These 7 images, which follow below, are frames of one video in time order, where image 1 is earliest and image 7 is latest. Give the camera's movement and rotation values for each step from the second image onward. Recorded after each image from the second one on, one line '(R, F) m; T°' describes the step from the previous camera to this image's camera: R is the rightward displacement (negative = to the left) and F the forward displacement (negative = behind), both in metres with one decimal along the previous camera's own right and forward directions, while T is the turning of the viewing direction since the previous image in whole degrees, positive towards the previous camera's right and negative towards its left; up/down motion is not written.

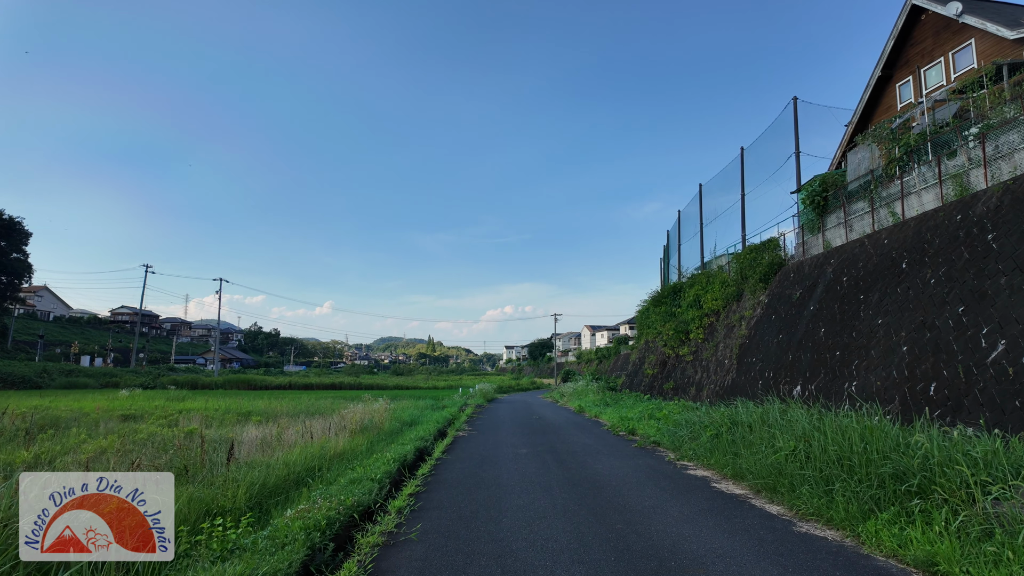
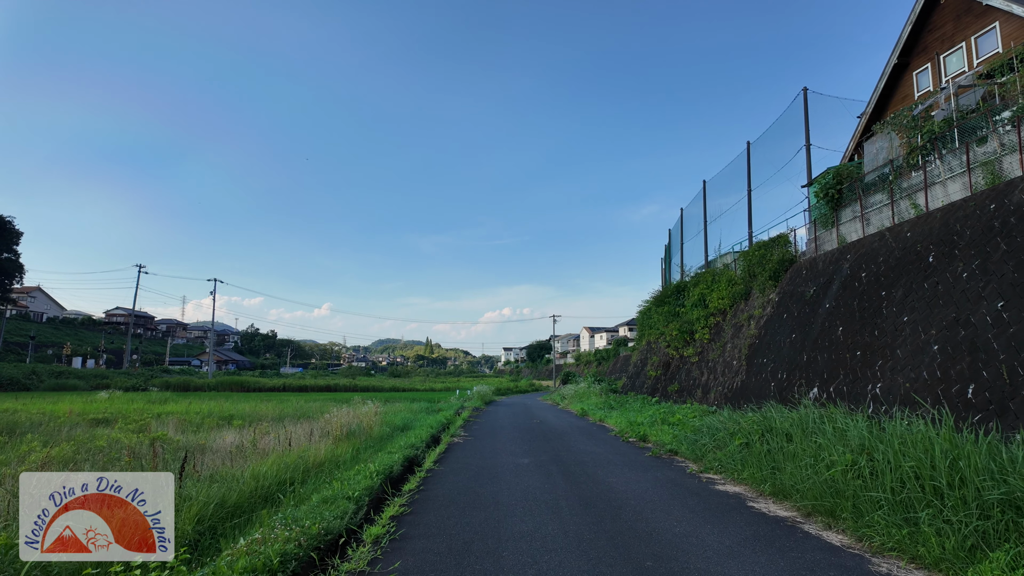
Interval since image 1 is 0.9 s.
(0.0, +0.6) m; 0°
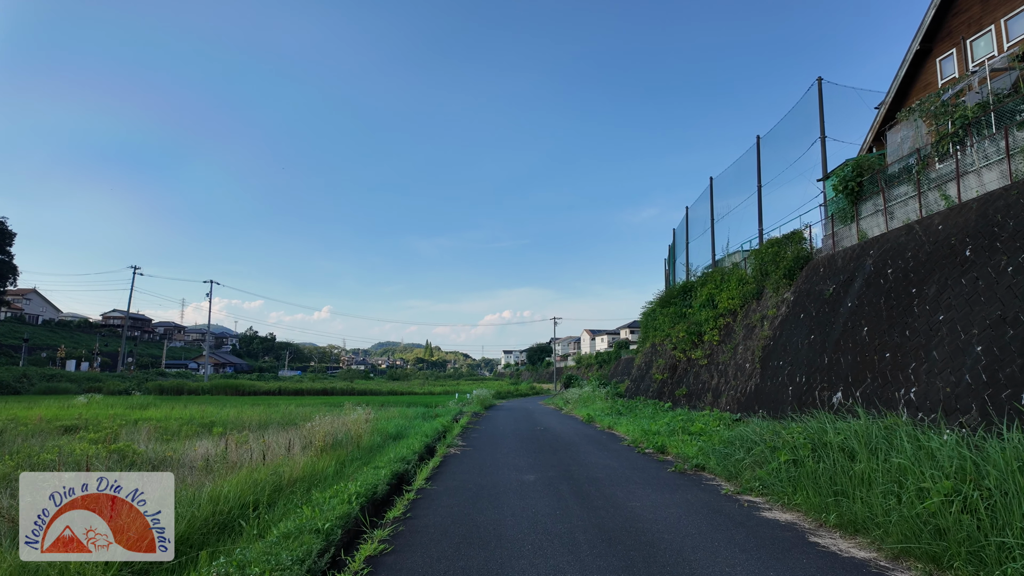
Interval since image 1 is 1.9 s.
(0.0, +0.6) m; 0°
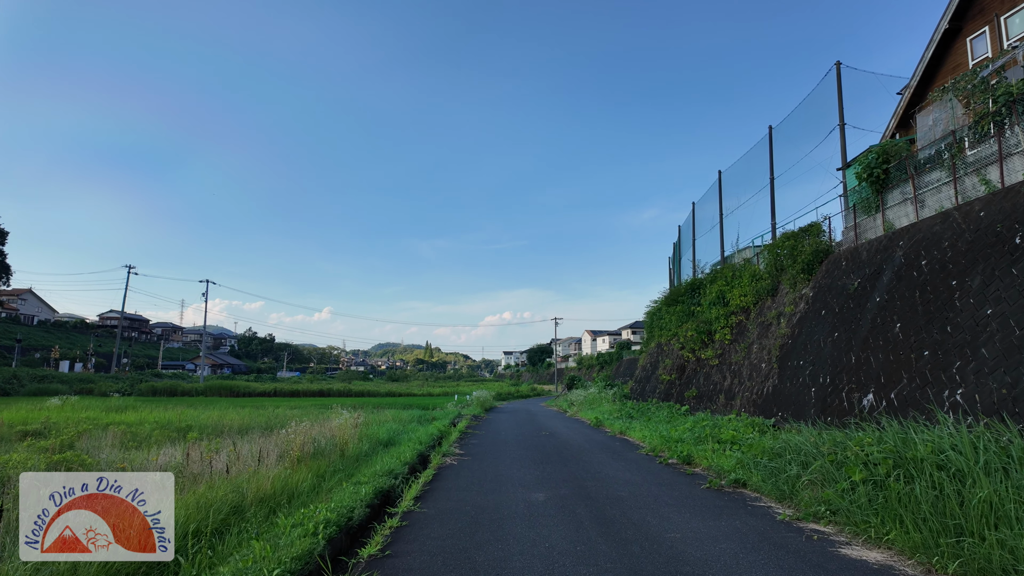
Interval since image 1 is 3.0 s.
(0.0, +0.7) m; 0°
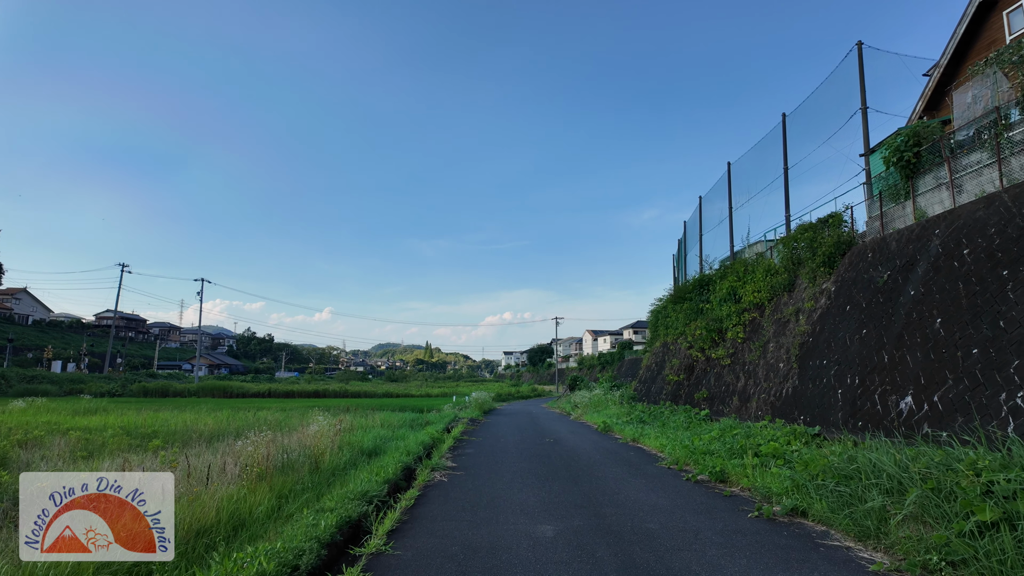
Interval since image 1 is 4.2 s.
(0.0, +0.8) m; 0°
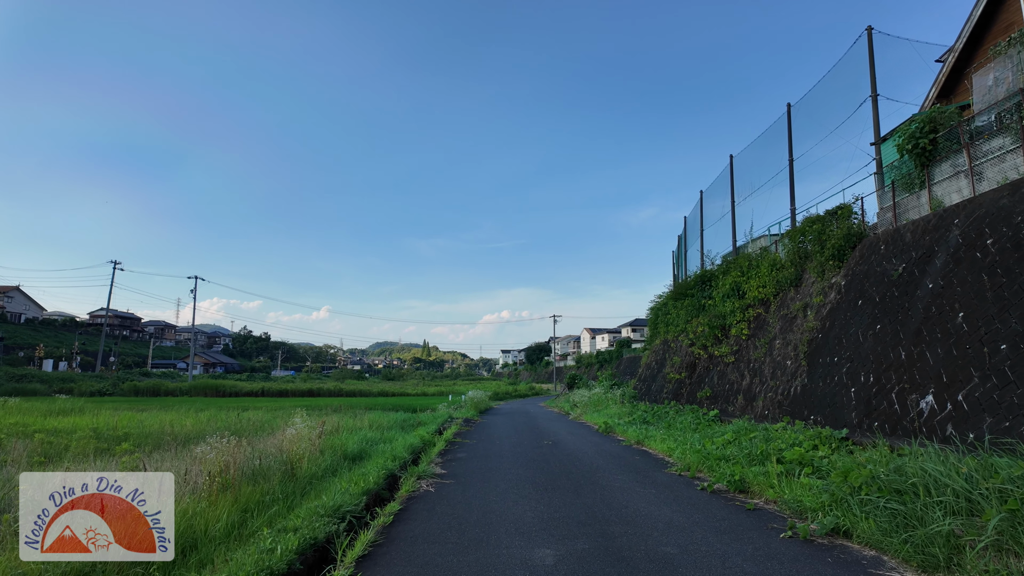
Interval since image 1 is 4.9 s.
(0.0, +0.5) m; 0°
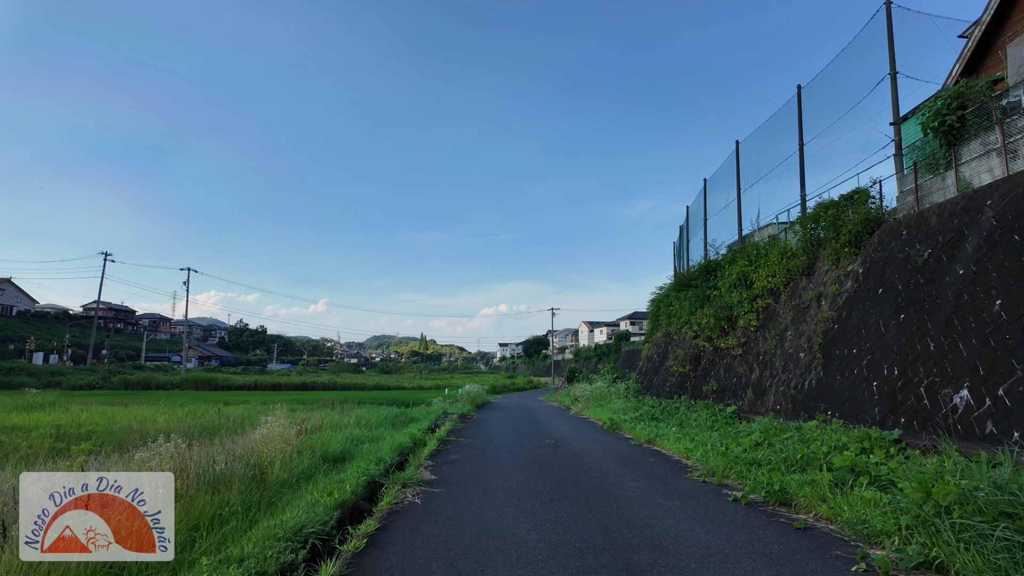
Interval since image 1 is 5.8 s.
(0.0, +0.6) m; 0°
